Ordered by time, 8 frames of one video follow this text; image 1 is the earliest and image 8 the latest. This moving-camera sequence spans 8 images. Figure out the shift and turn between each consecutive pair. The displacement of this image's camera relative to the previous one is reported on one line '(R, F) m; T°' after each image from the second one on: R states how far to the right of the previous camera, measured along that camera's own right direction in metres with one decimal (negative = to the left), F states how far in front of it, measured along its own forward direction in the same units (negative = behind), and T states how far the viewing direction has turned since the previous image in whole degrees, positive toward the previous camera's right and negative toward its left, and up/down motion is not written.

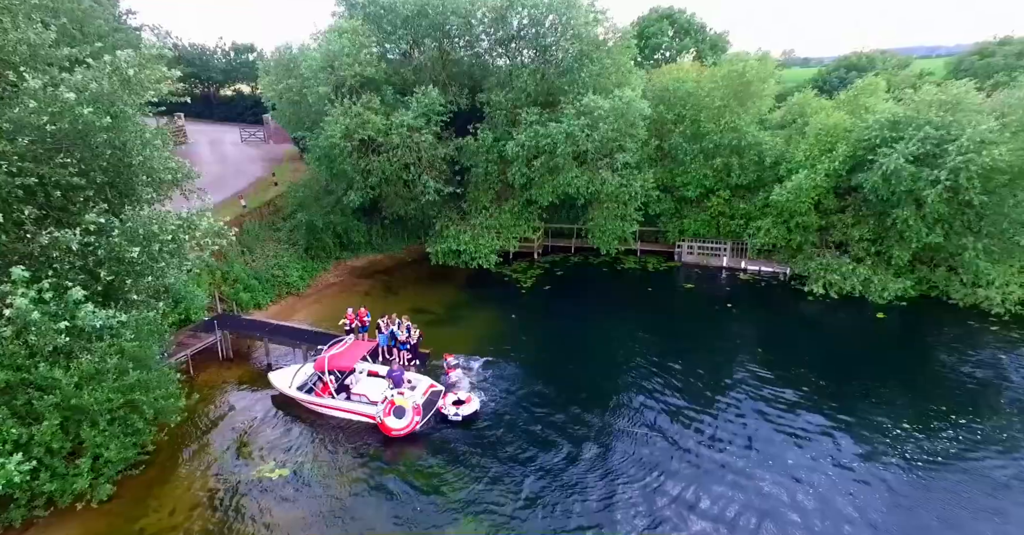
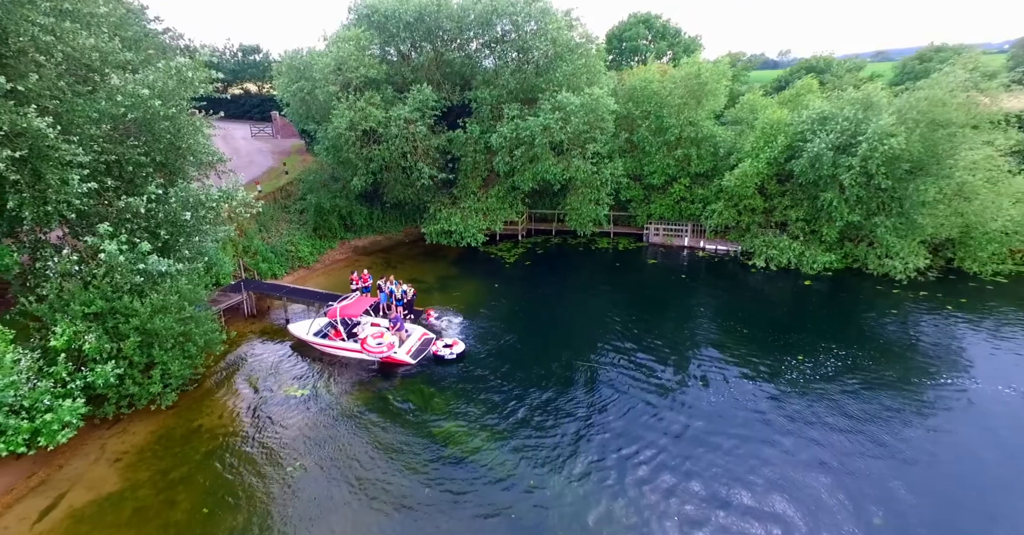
(+0.8, -3.7) m; 0°
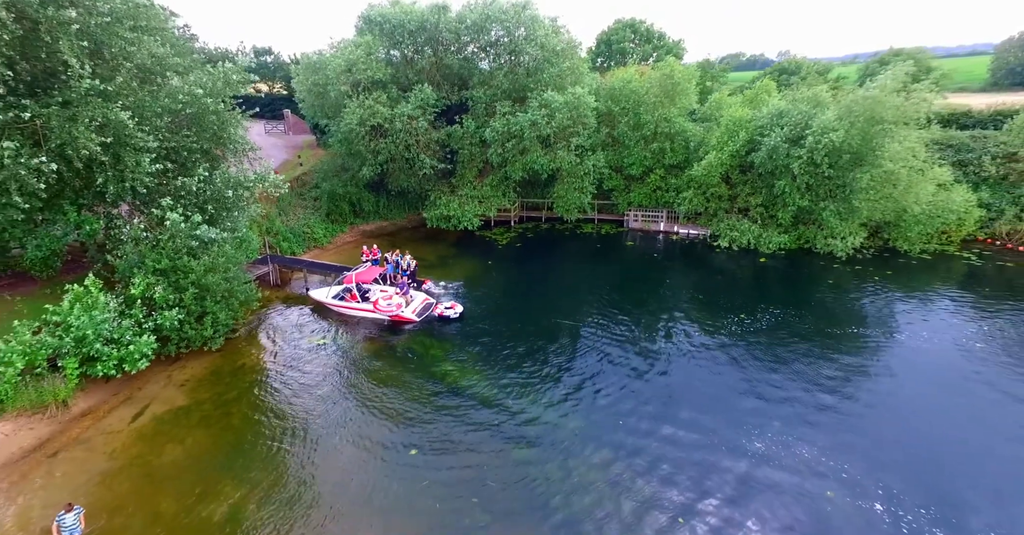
(+0.6, -3.6) m; 0°
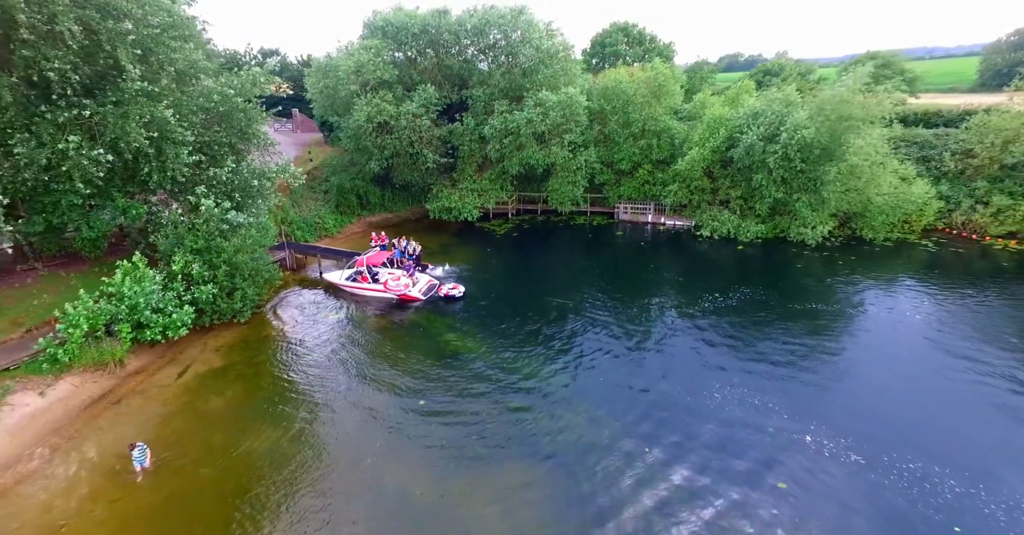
(+0.2, -2.5) m; 0°
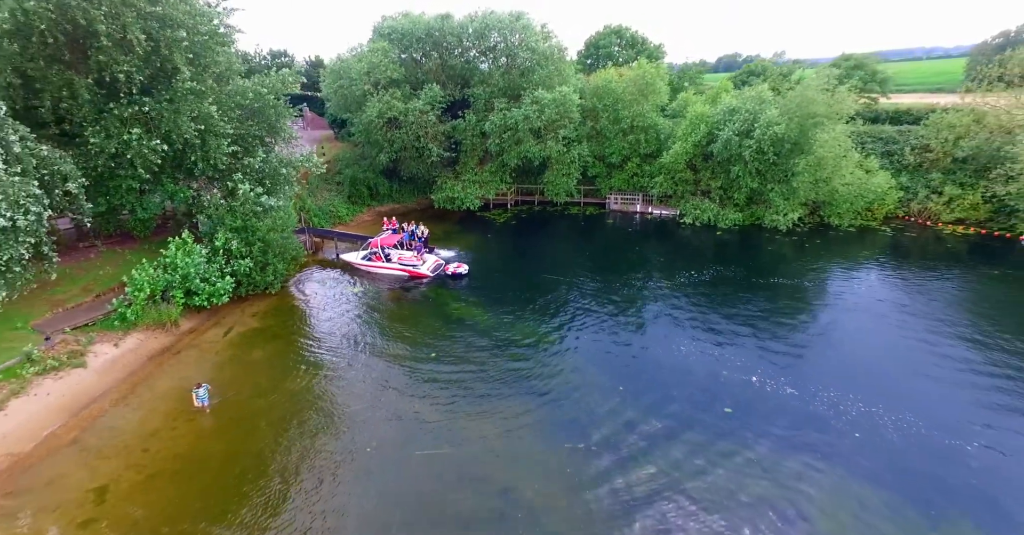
(0.0, -3.1) m; 0°
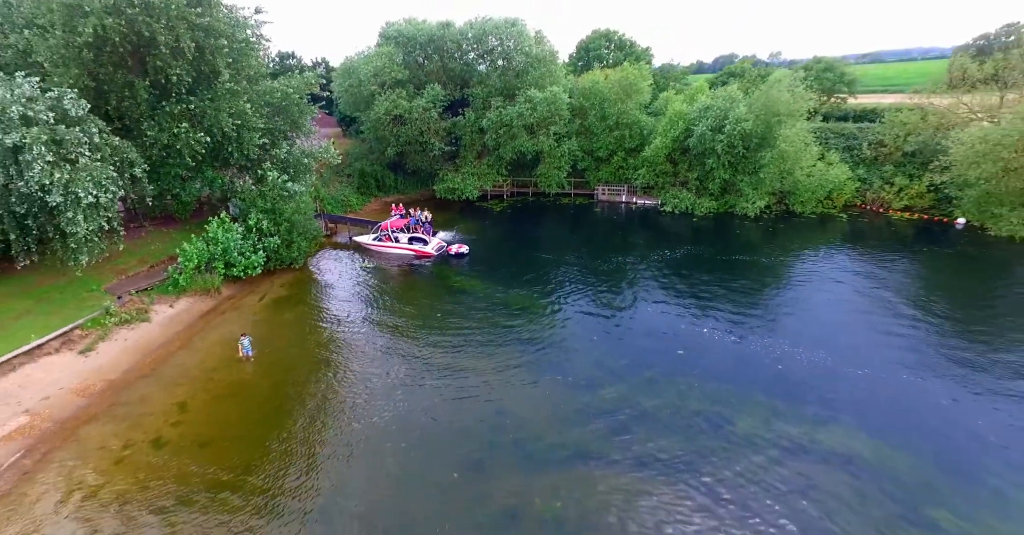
(+0.3, -3.7) m; 0°
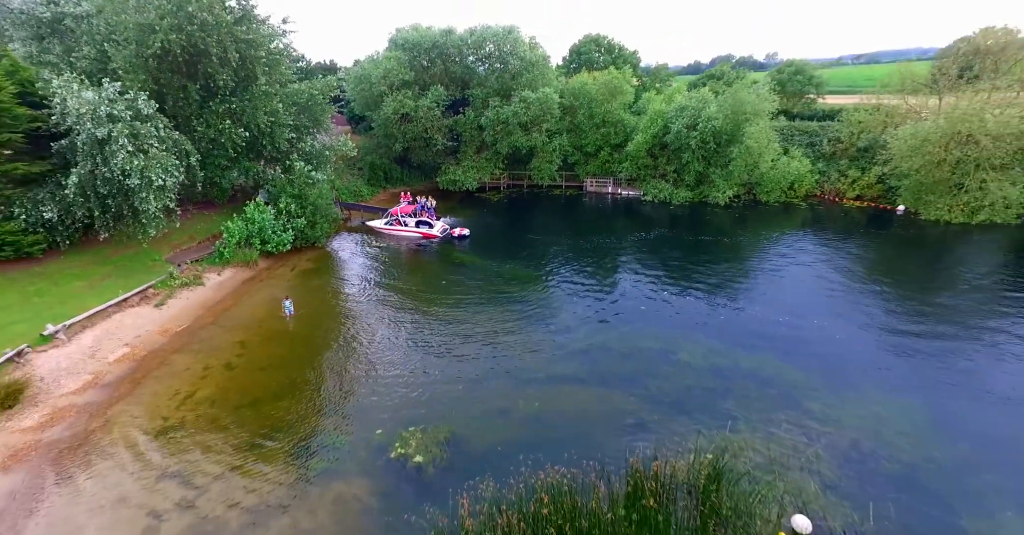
(+0.4, -4.4) m; 0°
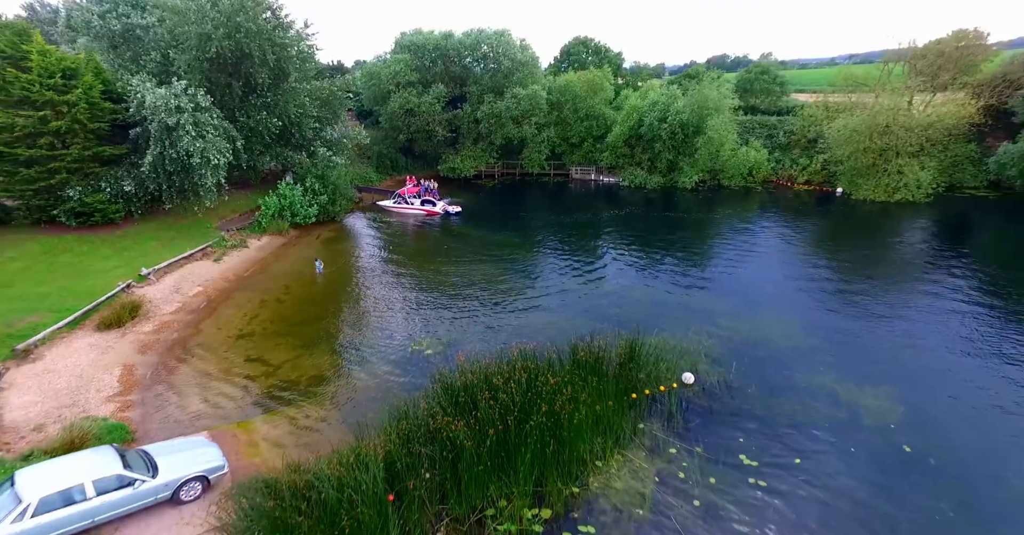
(+0.6, -5.7) m; 0°
